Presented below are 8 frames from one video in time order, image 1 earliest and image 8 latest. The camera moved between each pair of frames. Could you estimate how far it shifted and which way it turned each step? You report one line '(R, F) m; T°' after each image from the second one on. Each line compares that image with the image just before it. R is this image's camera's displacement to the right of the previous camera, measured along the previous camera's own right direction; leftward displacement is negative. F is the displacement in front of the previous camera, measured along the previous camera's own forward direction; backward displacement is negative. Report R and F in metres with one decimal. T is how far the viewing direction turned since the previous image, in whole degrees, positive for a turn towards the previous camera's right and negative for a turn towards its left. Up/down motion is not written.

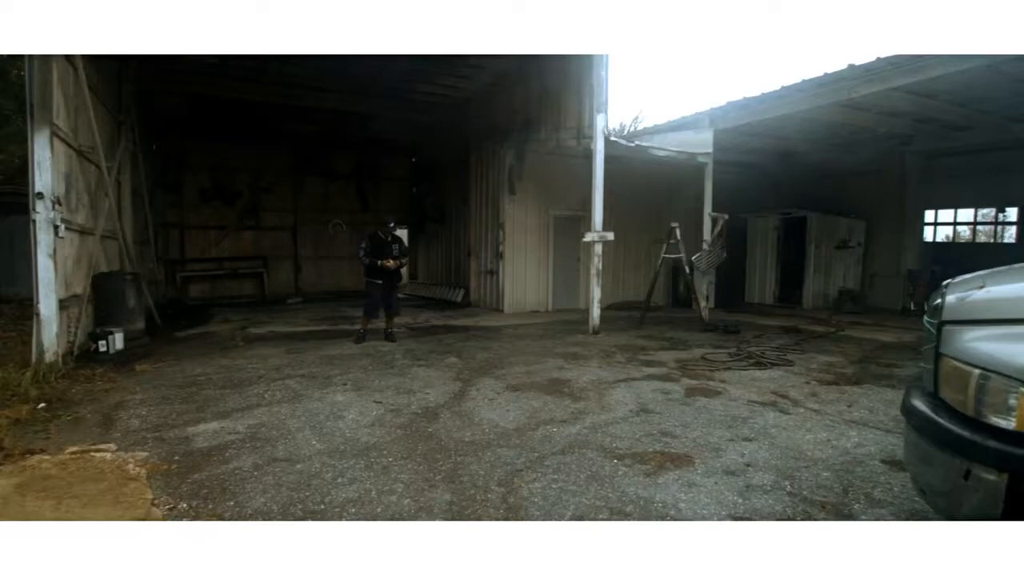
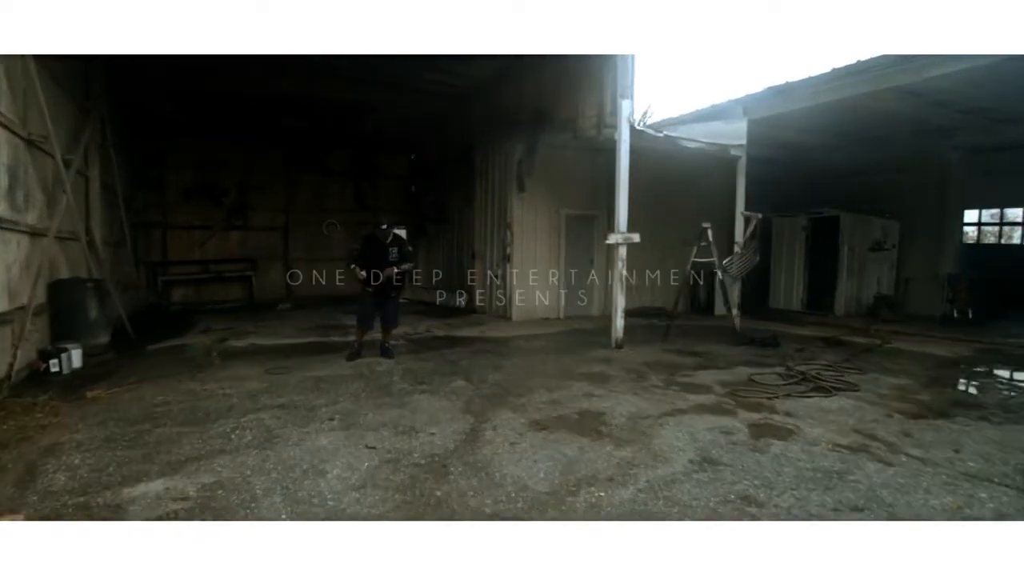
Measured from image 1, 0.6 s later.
(-0.2, +0.8) m; 0°
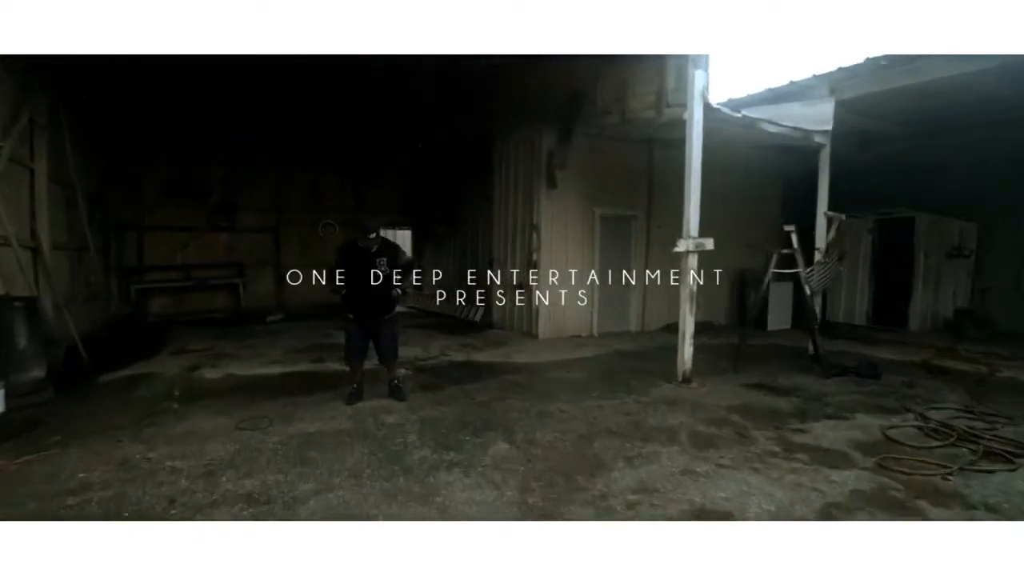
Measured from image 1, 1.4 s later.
(-0.4, +1.3) m; 0°
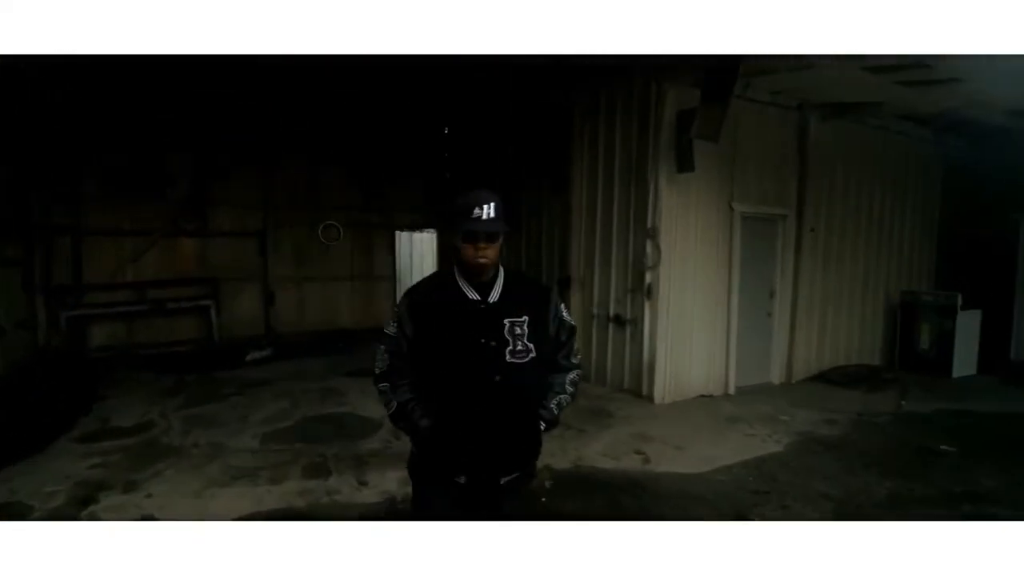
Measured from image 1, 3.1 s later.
(-0.9, +2.6) m; 0°
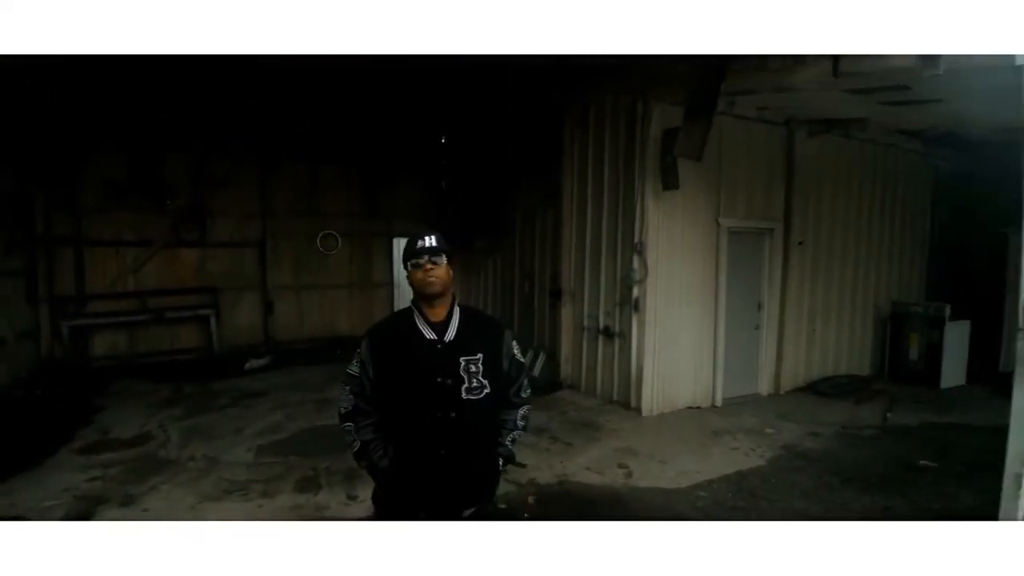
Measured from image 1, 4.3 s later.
(+0.1, -0.1) m; 0°
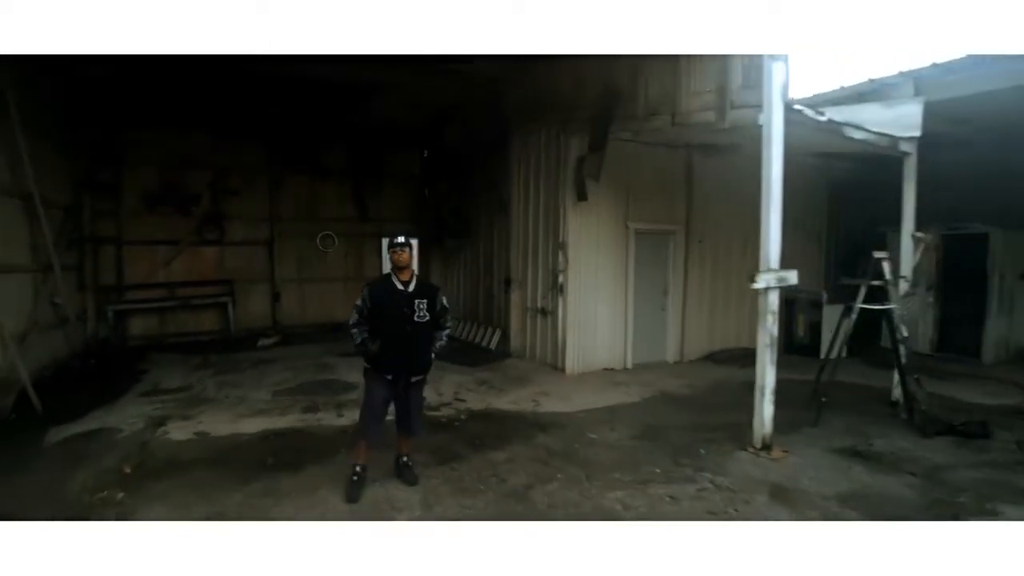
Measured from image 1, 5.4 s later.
(+0.5, -1.5) m; 0°
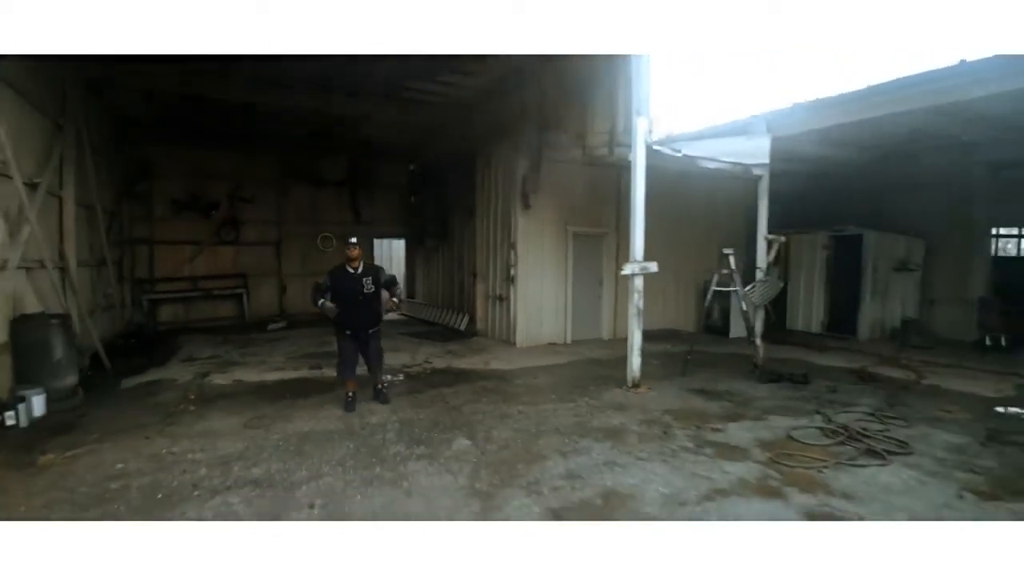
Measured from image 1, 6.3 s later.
(+0.5, -1.7) m; 0°
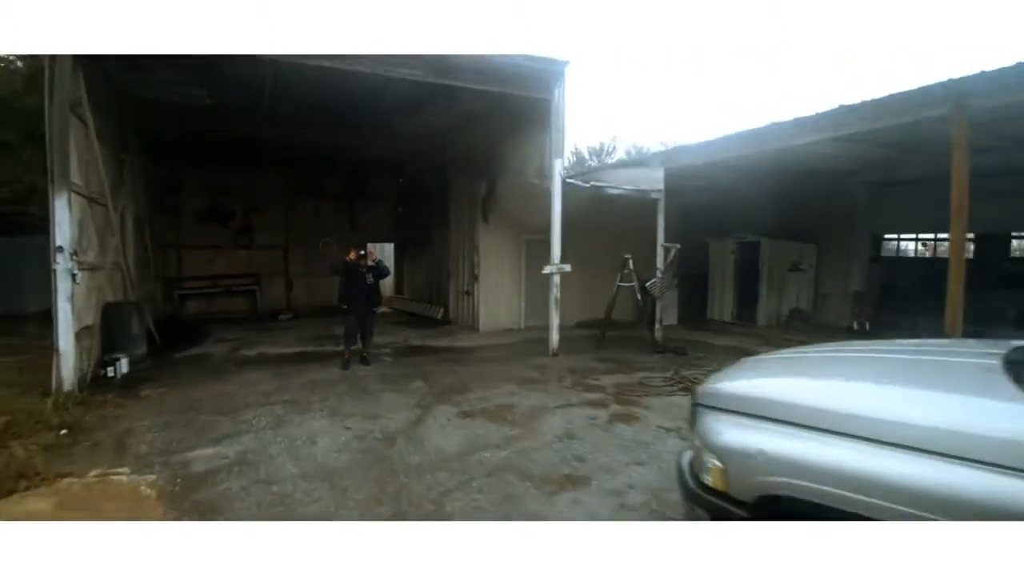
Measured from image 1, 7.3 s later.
(+0.6, -2.1) m; 0°
